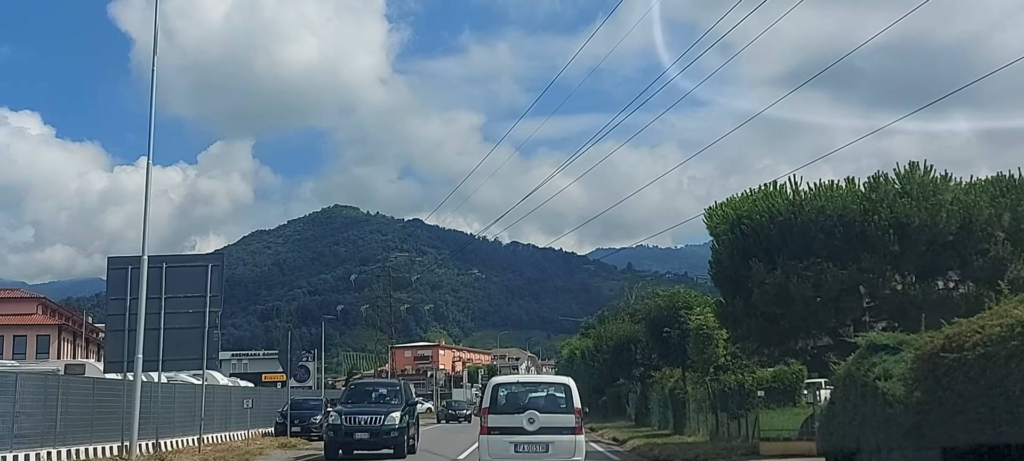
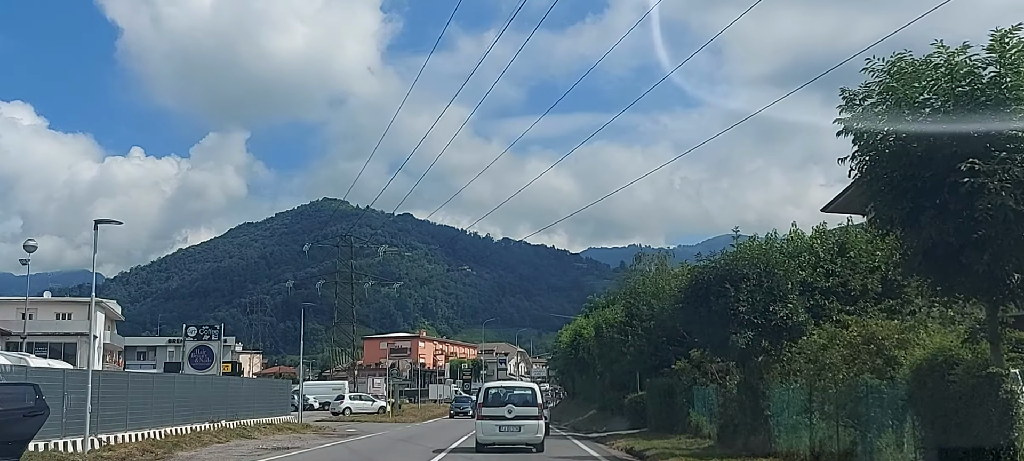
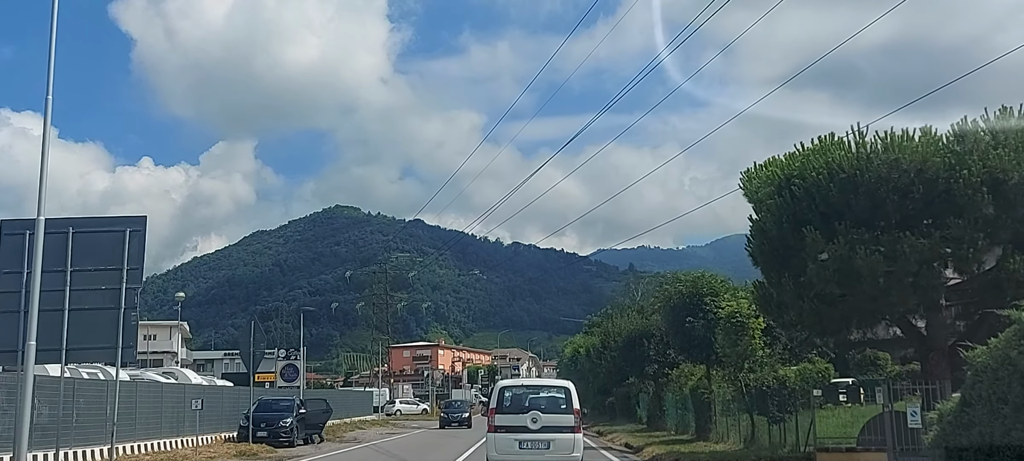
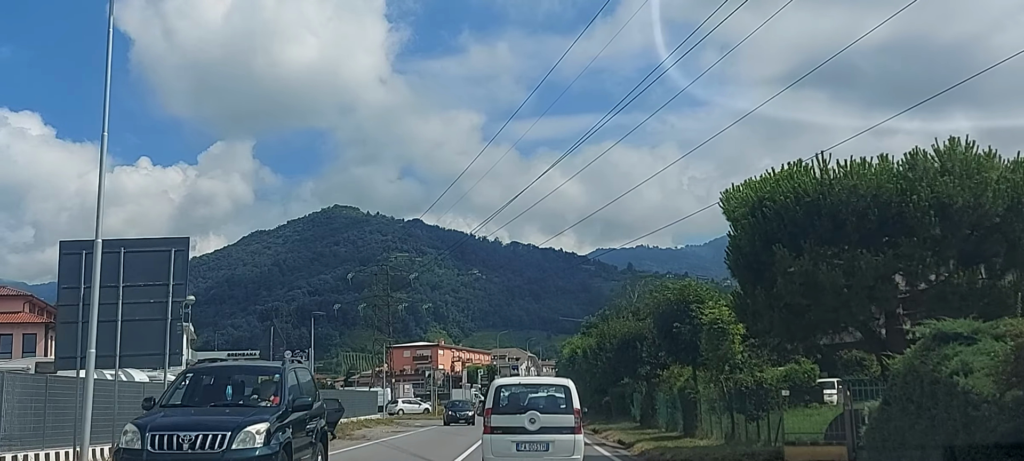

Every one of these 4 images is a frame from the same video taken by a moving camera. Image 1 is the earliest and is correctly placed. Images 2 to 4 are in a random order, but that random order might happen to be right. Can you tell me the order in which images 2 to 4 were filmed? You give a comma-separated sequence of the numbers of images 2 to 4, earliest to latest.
4, 3, 2
